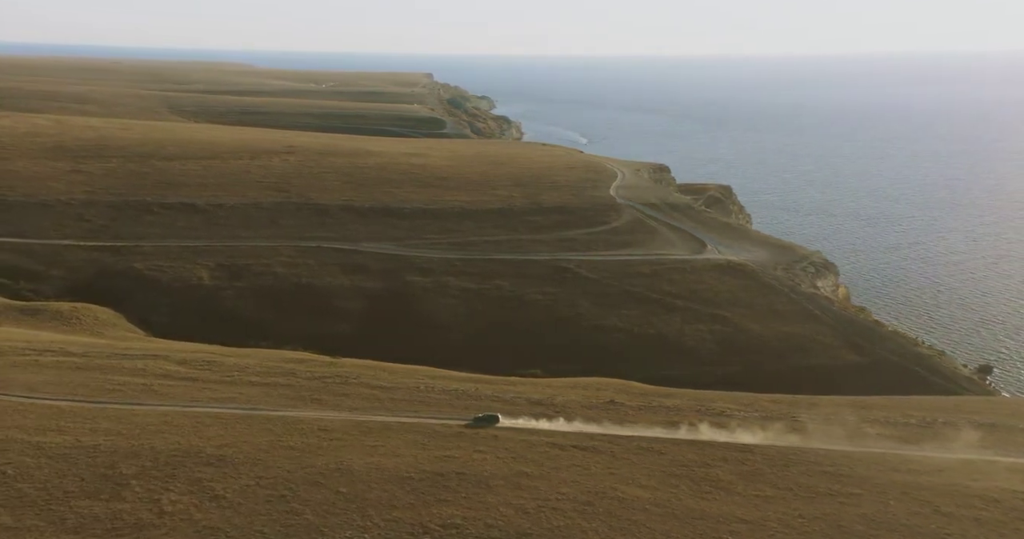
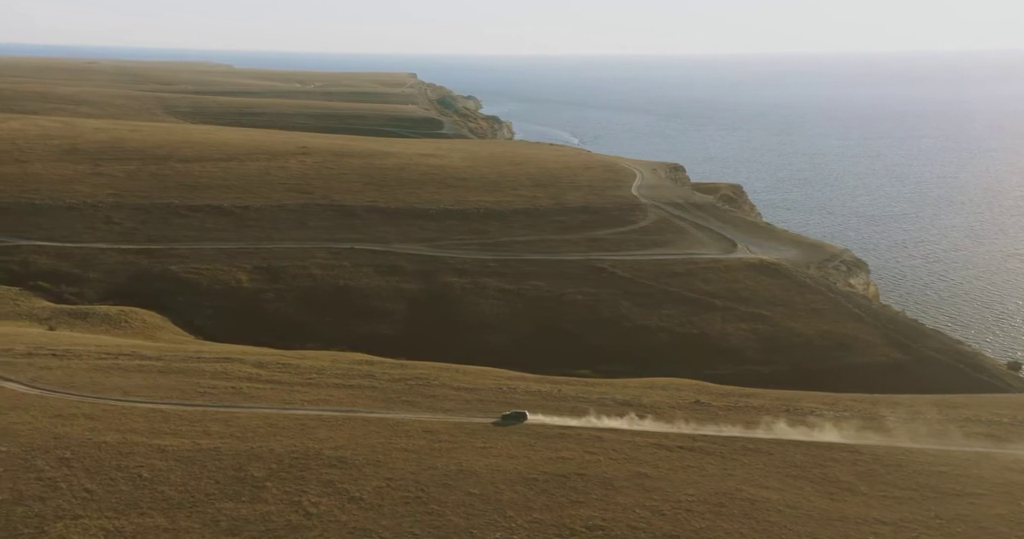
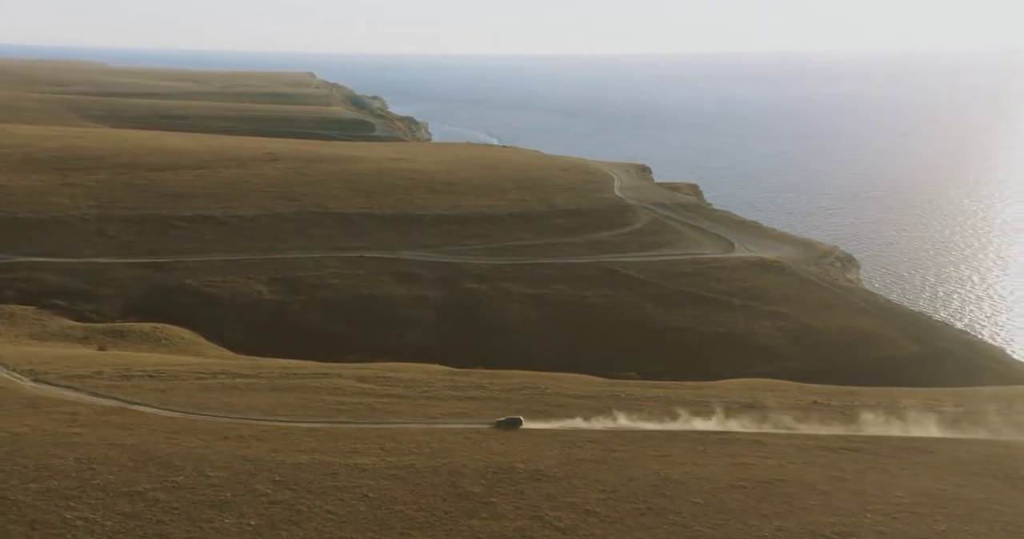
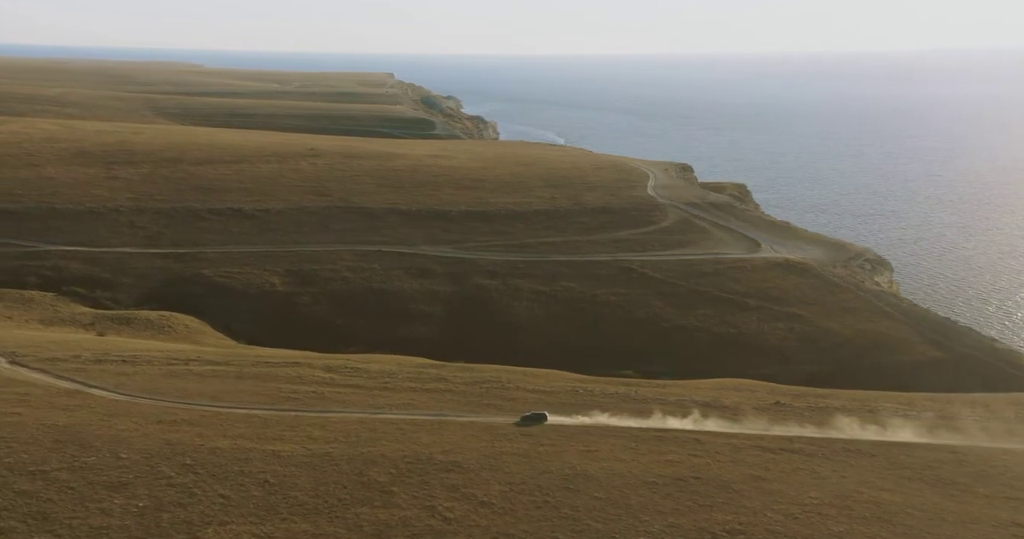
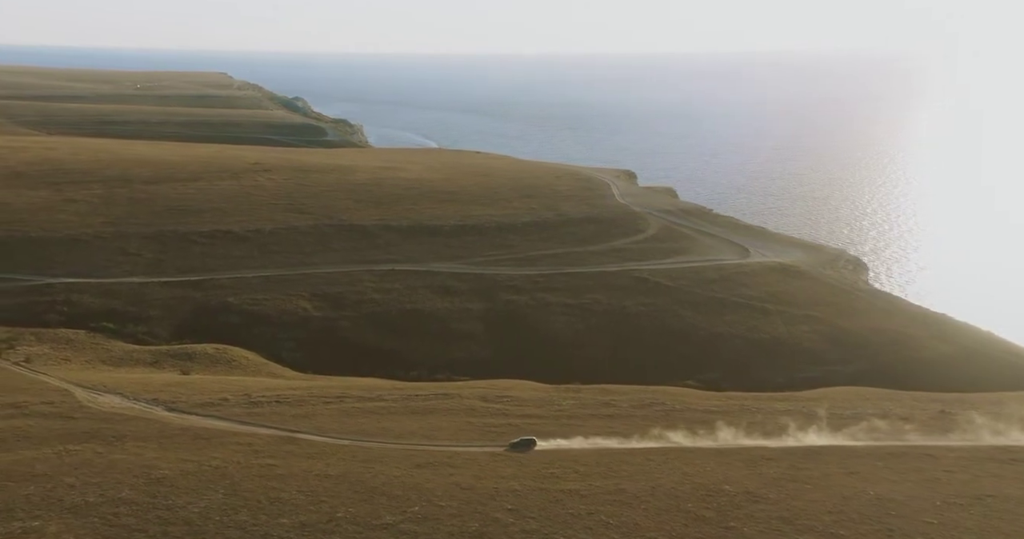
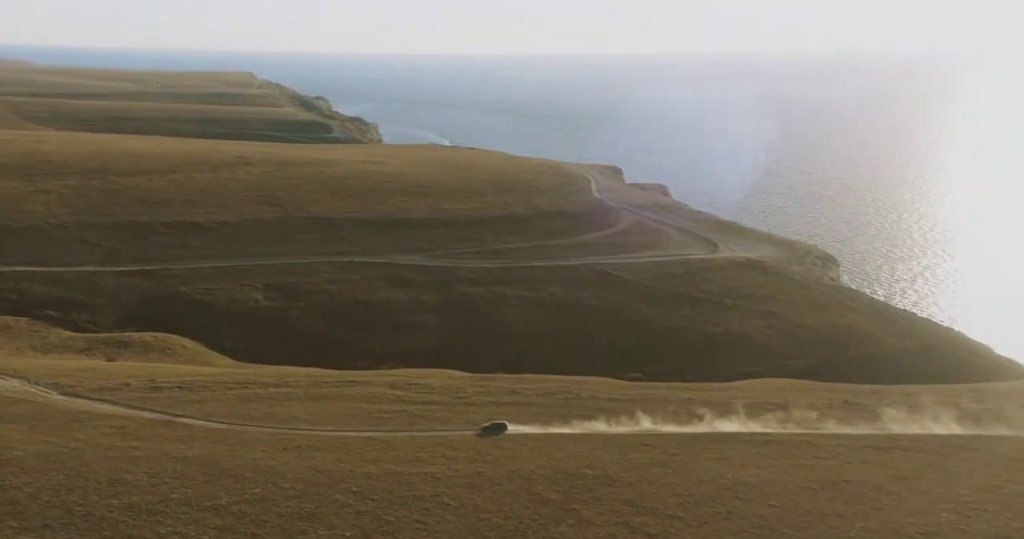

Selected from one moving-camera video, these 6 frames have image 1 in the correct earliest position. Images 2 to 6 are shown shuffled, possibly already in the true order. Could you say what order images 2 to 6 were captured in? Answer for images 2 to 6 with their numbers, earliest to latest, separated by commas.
2, 4, 3, 6, 5
